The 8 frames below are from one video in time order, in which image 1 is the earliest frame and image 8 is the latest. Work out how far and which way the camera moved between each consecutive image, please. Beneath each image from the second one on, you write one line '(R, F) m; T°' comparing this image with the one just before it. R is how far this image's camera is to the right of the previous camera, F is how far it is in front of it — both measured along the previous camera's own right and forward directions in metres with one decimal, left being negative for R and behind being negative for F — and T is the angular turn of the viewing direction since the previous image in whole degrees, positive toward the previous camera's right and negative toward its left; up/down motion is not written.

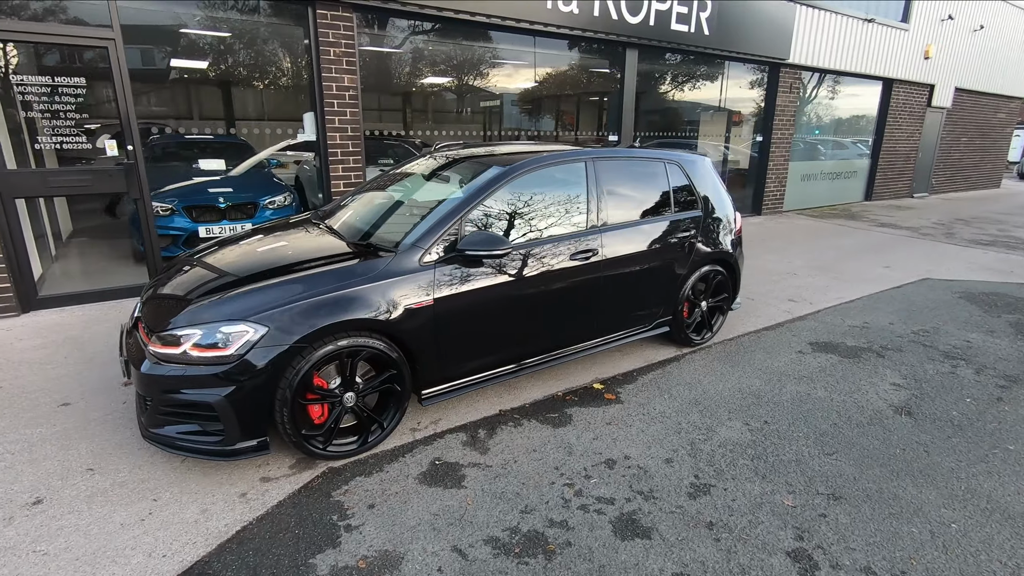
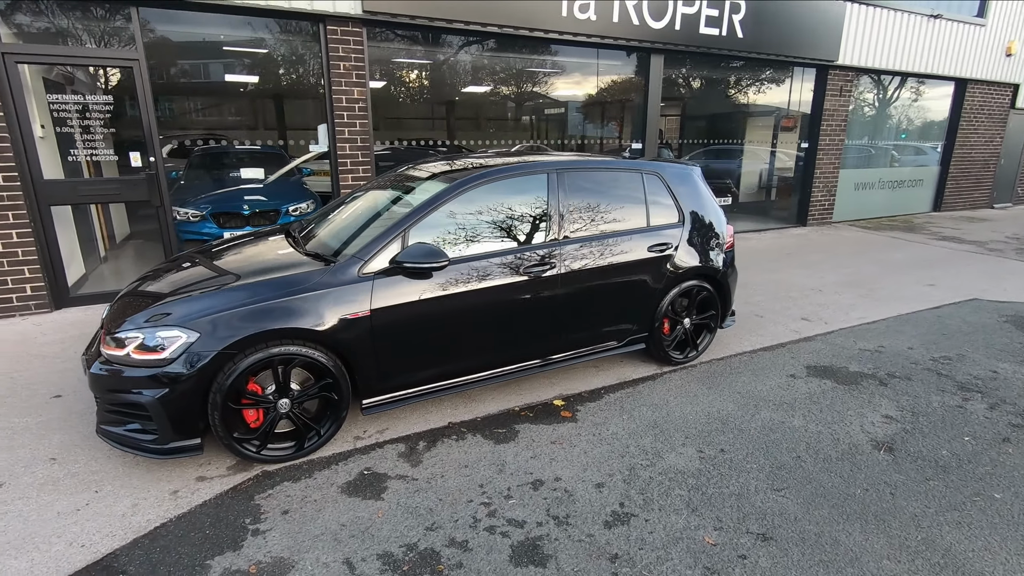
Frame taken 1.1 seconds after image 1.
(+0.7, +0.1) m; -7°
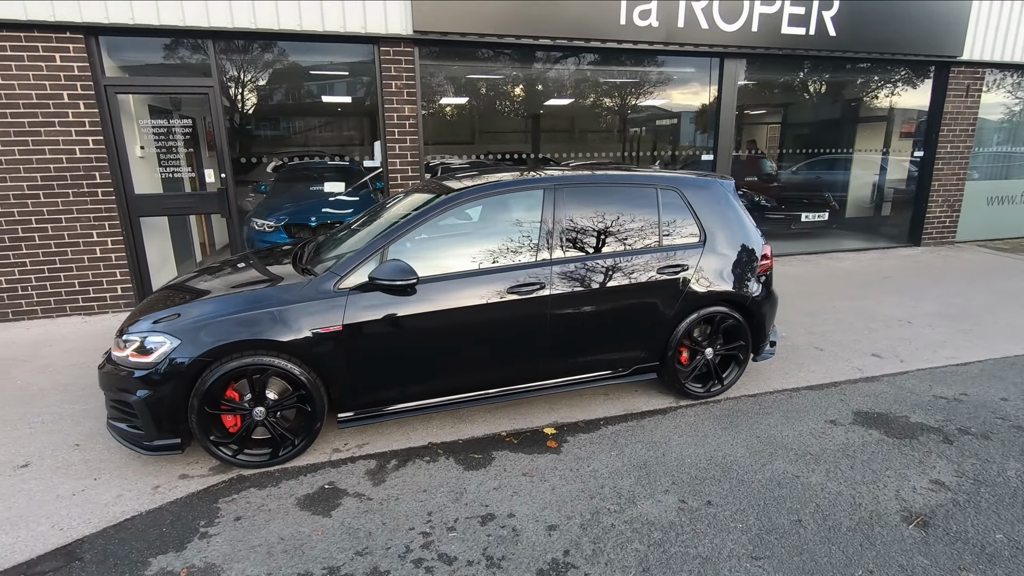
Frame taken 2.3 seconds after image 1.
(+0.7, +0.2) m; -11°
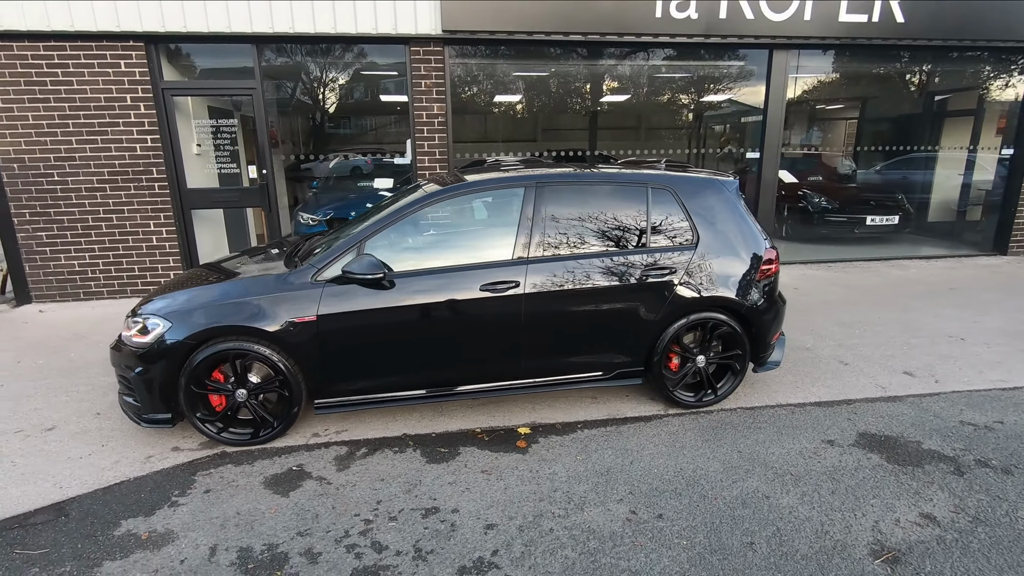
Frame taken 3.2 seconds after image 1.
(+0.6, 0.0) m; -8°
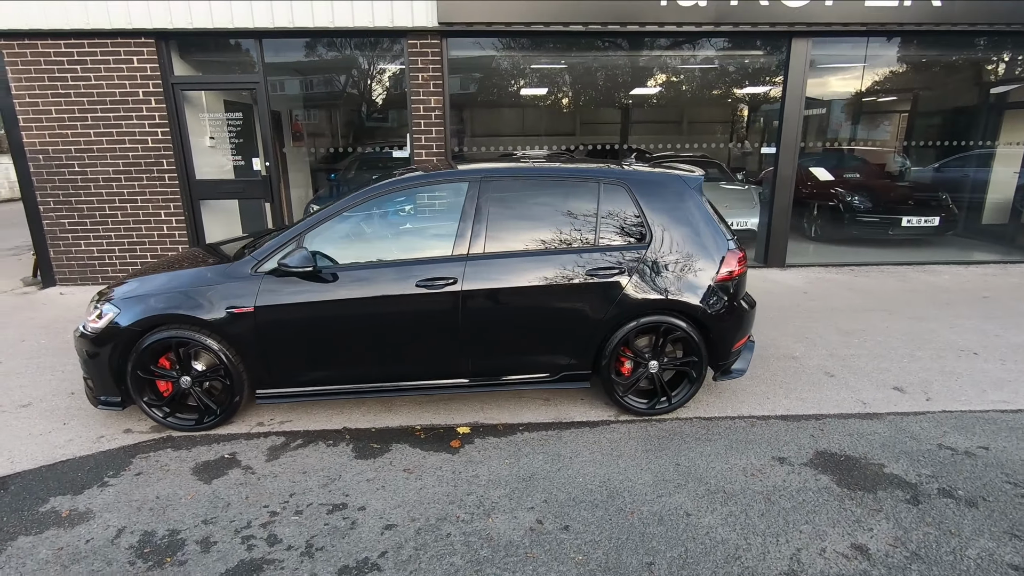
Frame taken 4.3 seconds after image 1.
(+0.7, +0.1) m; -5°
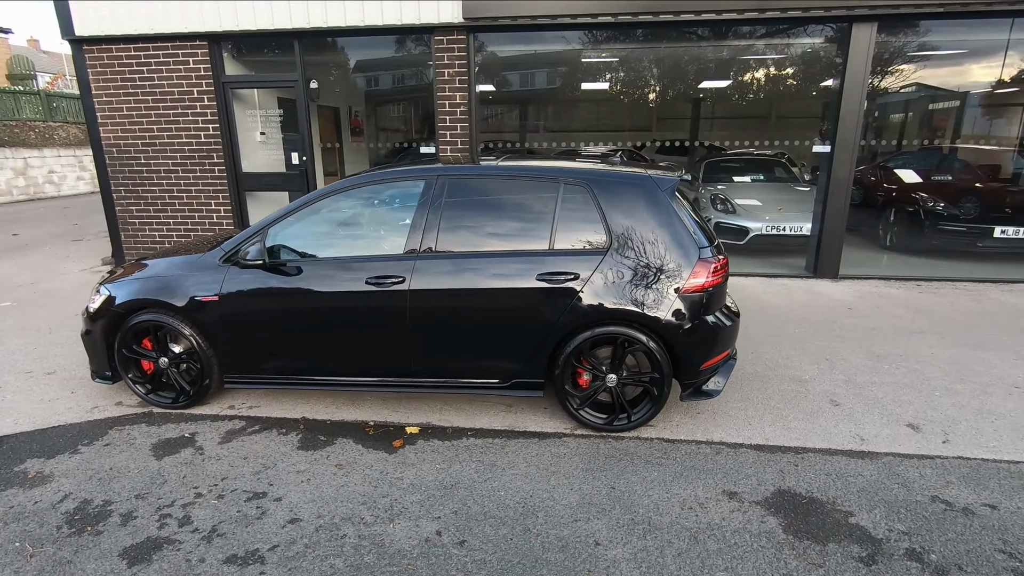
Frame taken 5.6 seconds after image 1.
(+0.8, +0.2) m; -9°
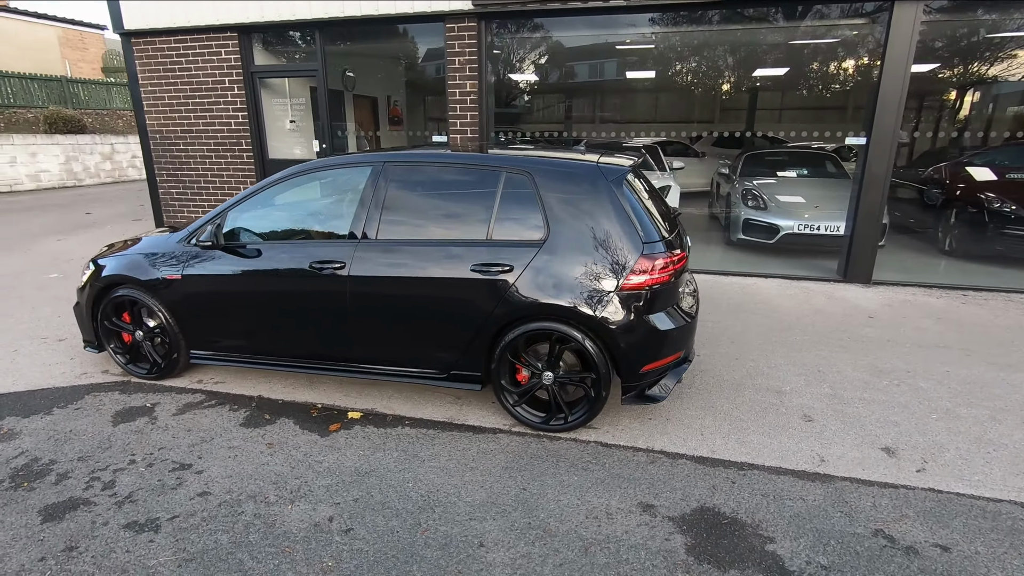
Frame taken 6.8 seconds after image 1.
(+0.8, +0.1) m; -7°
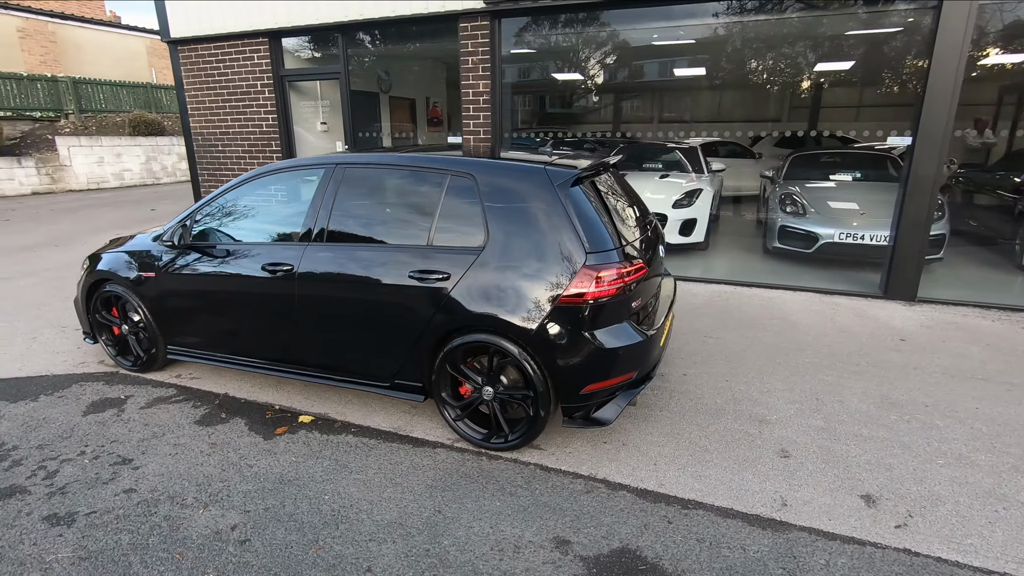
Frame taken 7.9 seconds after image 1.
(+0.7, +0.2) m; -7°
